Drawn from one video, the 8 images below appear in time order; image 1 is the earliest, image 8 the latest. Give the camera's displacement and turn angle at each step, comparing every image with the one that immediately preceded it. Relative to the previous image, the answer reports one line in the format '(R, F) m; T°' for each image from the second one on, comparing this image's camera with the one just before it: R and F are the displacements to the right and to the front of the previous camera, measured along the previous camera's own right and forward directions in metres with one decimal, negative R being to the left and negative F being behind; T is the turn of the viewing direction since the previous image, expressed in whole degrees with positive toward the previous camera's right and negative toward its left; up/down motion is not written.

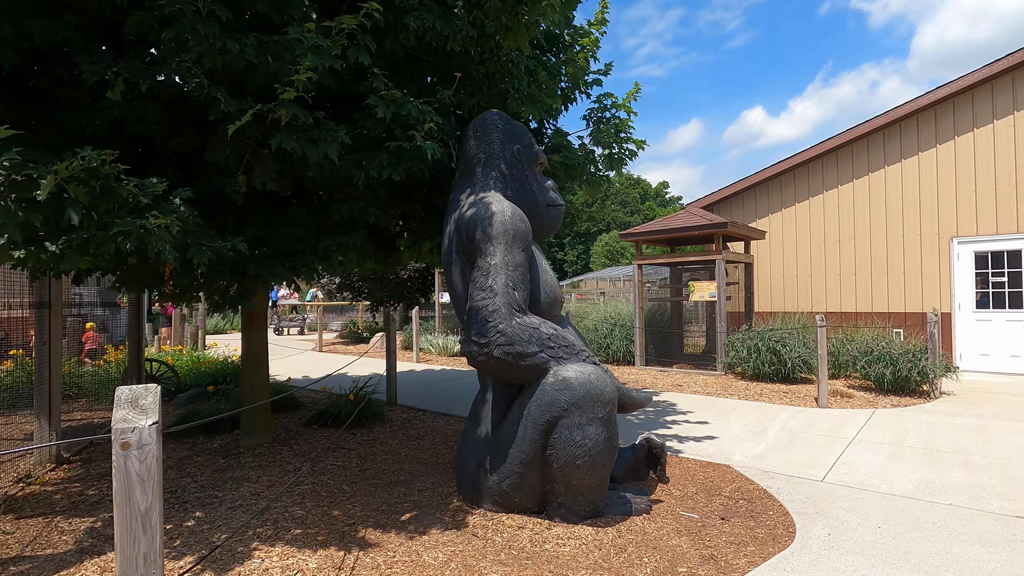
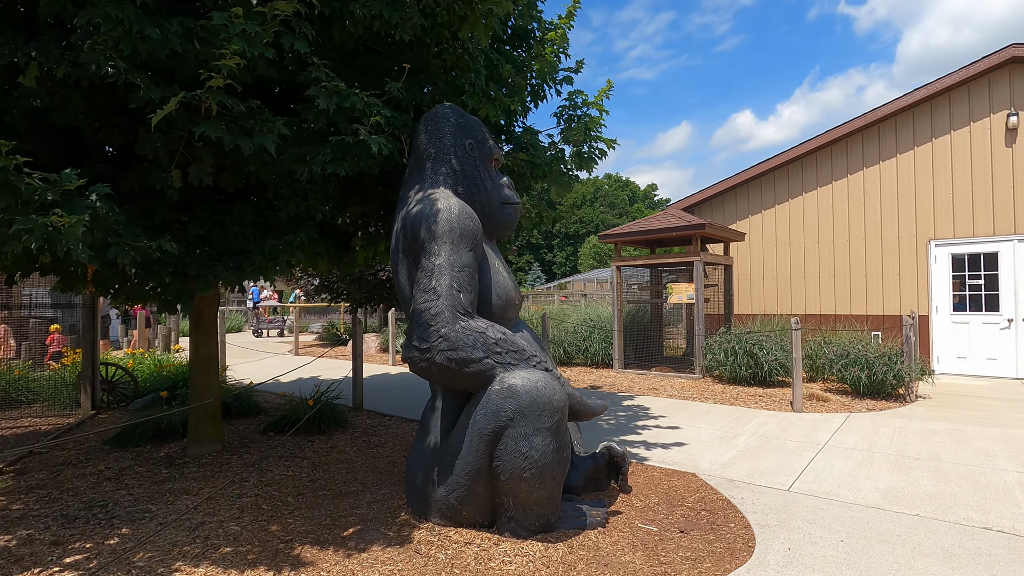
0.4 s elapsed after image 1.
(+0.3, +0.2) m; +1°
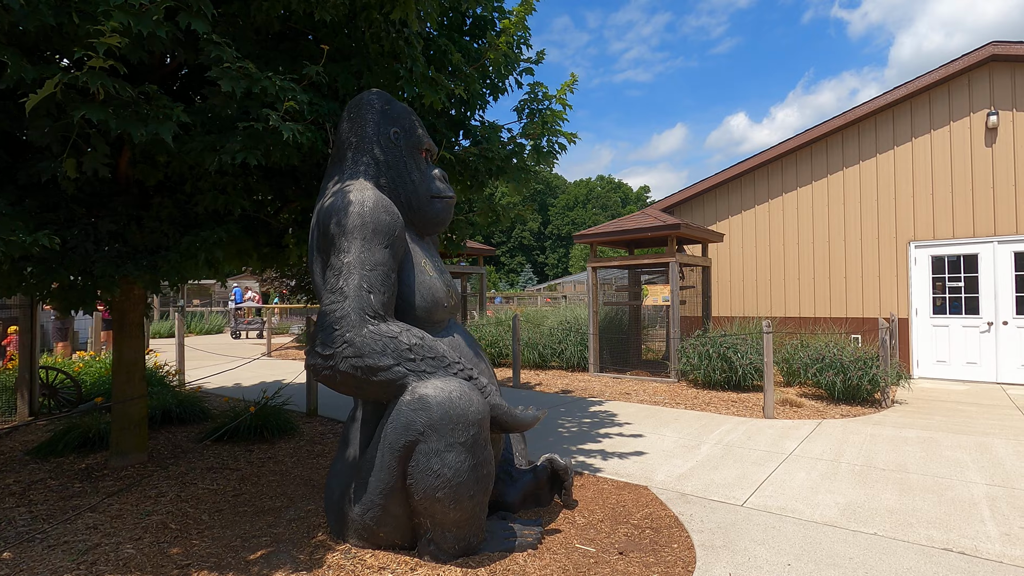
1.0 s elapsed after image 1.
(+0.4, +0.3) m; +1°
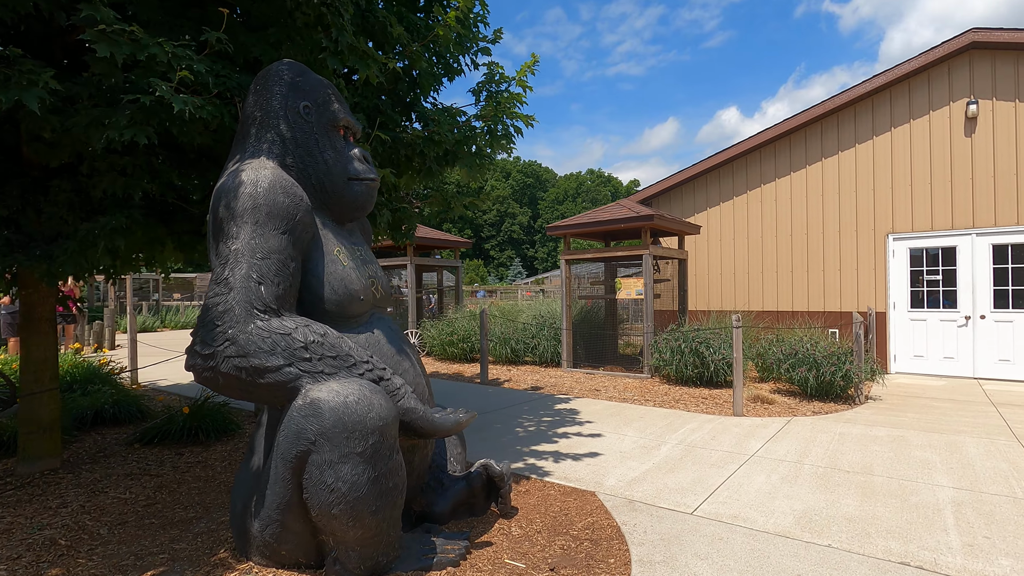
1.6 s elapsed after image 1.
(+0.4, +0.3) m; +1°
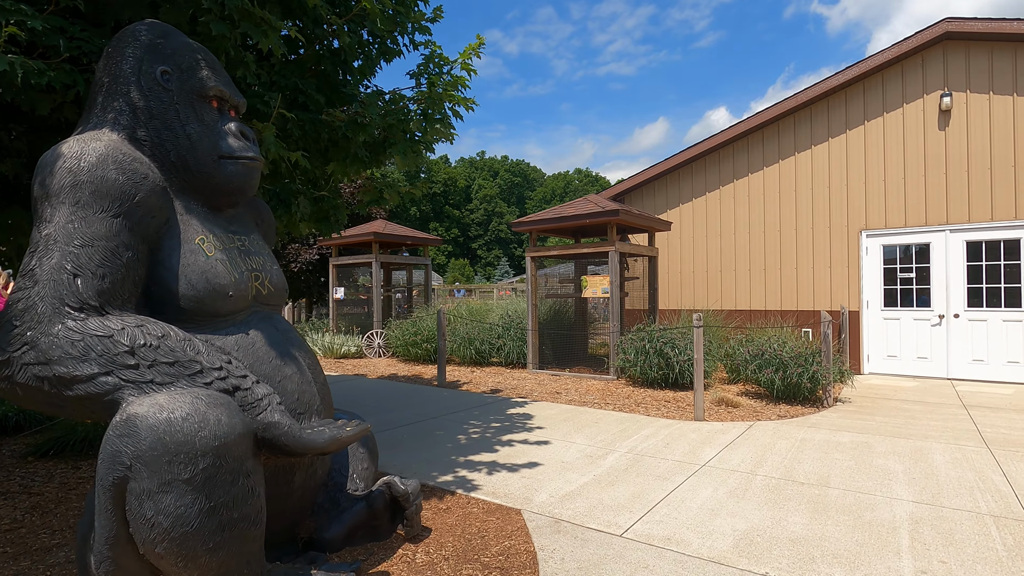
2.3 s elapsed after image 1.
(+0.5, +0.4) m; +1°
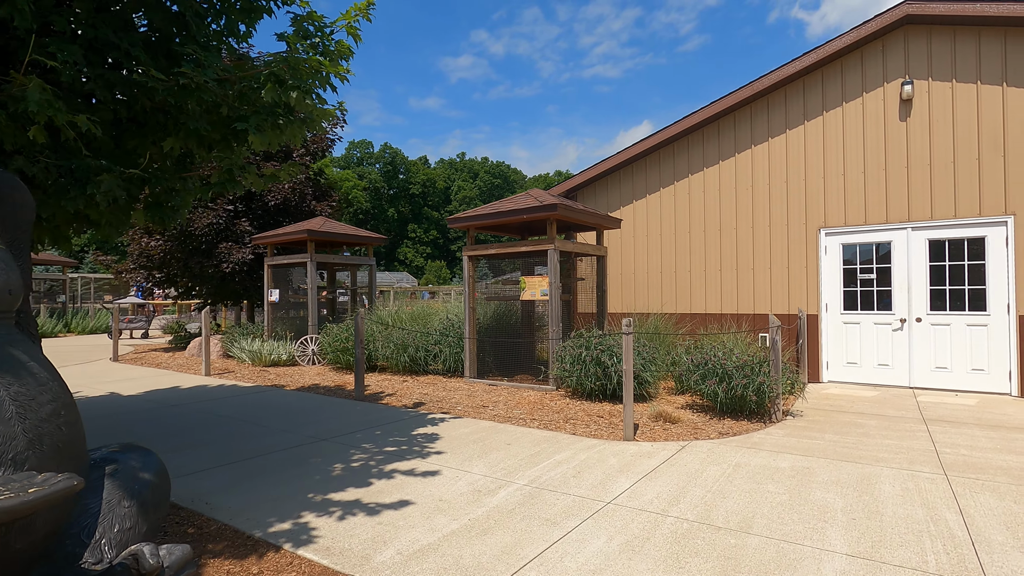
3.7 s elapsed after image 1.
(+0.8, +0.8) m; +2°
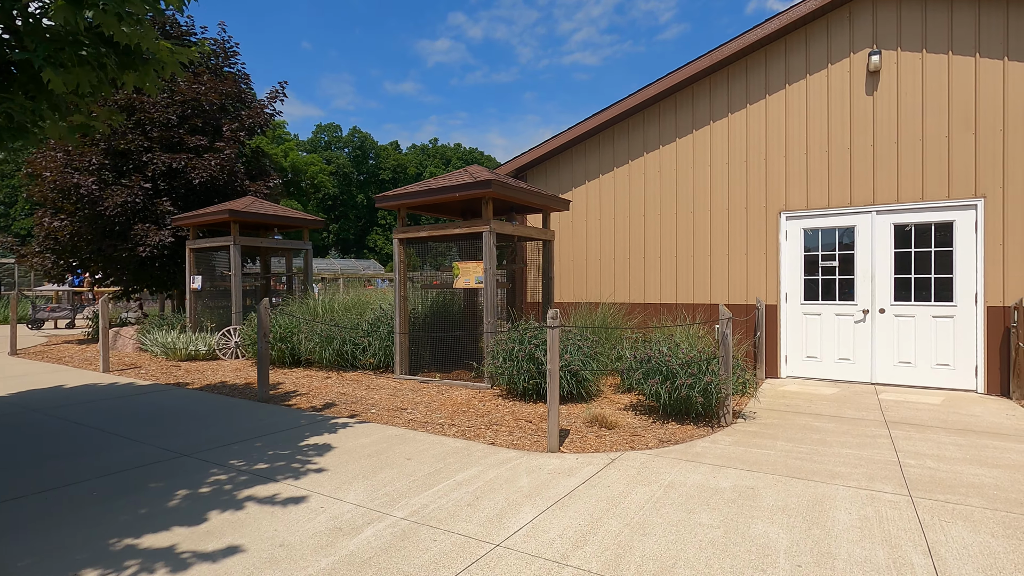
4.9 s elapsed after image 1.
(+0.6, +0.8) m; +3°
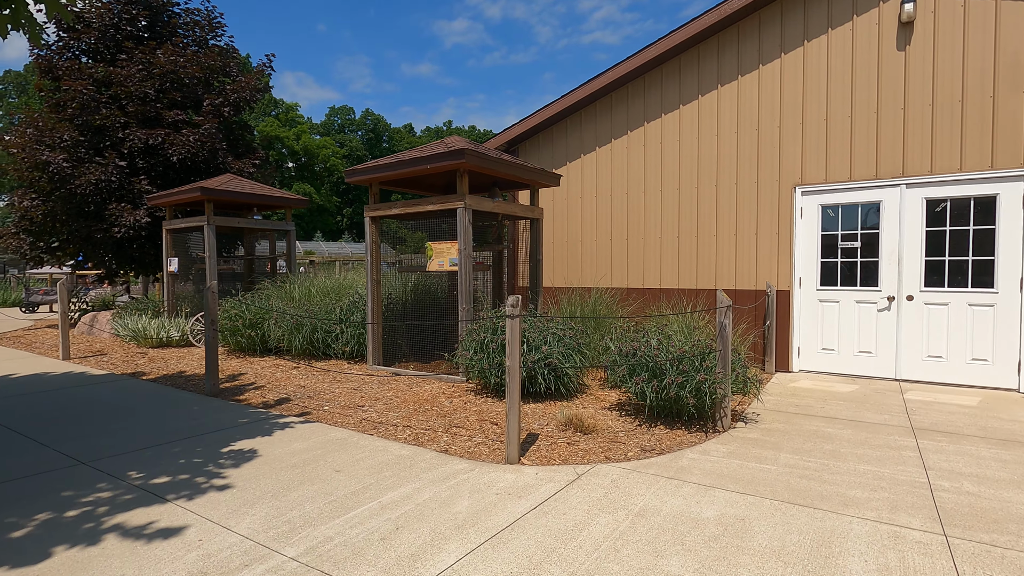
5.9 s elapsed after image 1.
(+0.5, +0.8) m; -2°
